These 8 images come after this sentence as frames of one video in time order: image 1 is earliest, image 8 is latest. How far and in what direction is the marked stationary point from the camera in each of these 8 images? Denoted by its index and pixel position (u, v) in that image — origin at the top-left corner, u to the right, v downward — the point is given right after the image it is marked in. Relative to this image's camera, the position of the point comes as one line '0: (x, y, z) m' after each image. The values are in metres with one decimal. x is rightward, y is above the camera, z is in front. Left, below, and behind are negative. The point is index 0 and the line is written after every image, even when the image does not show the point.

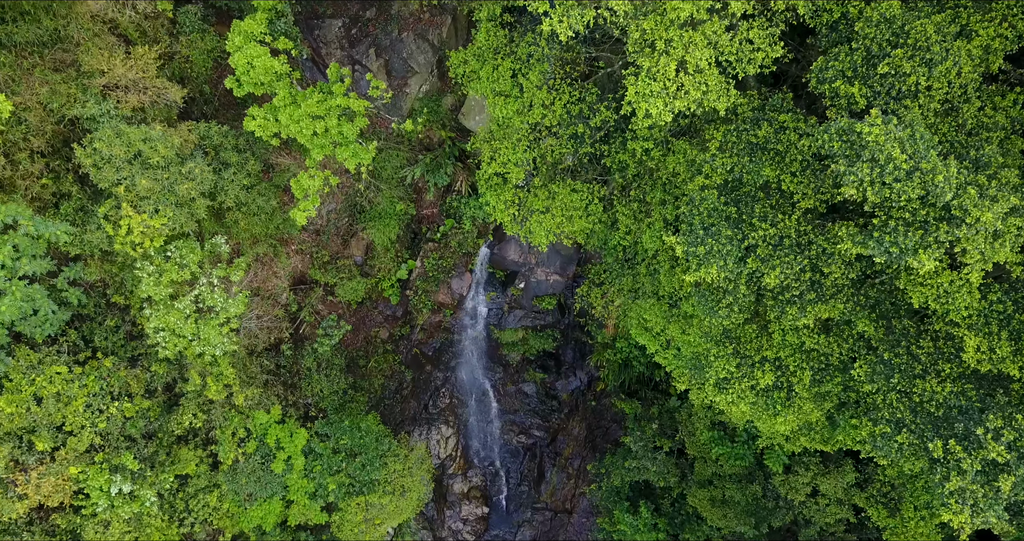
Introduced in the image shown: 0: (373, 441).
0: (-3.0, -3.7, +16.6) m
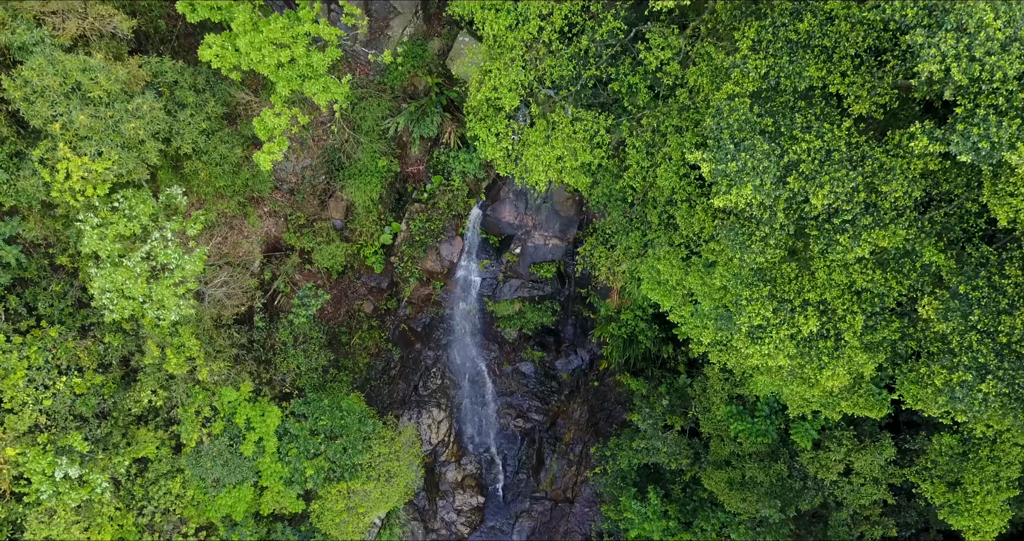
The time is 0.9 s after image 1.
0: (-3.1, -3.0, +15.1) m
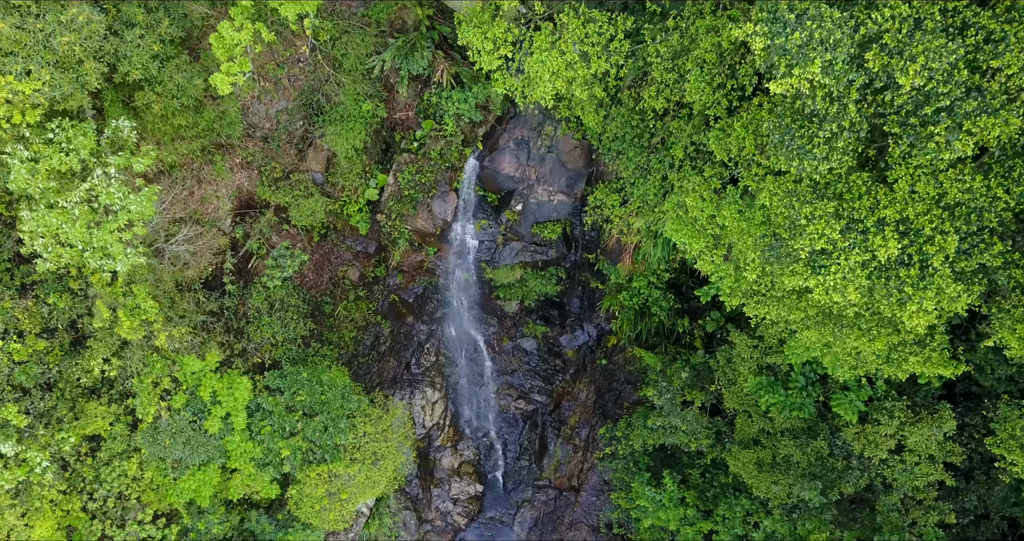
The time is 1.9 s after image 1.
0: (-3.1, -2.3, +13.5) m
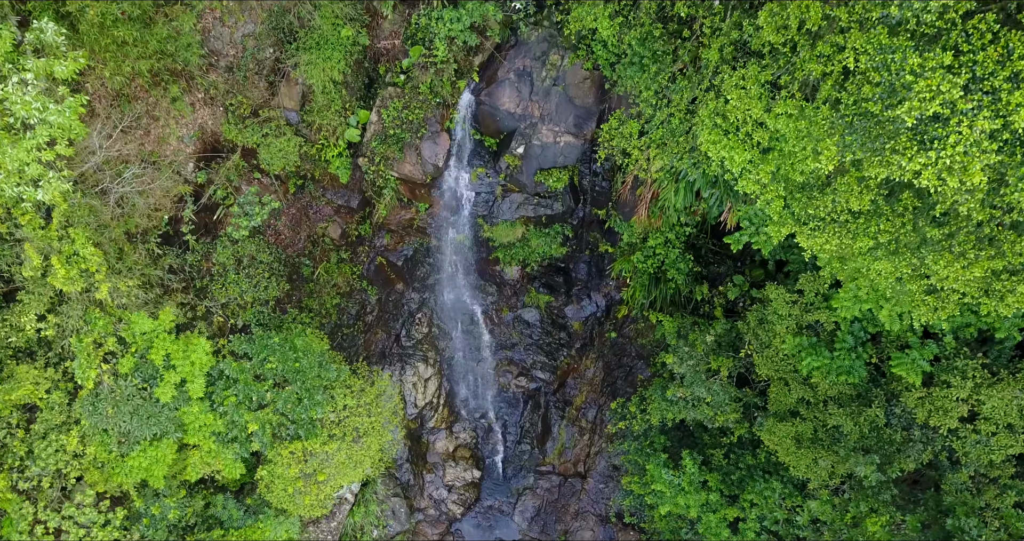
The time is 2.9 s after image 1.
0: (-3.1, -1.5, +11.9) m
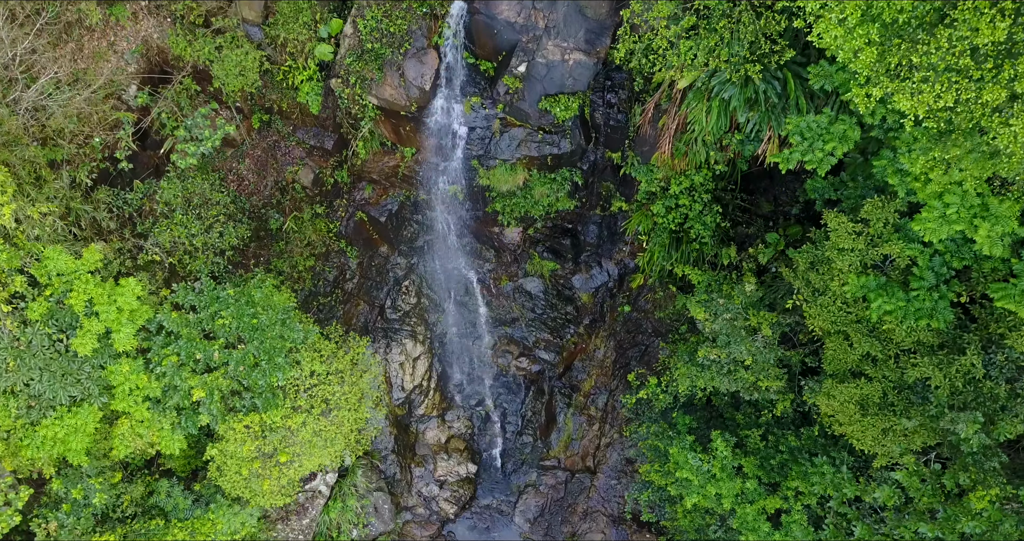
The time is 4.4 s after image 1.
0: (-3.1, -0.7, +10.0) m
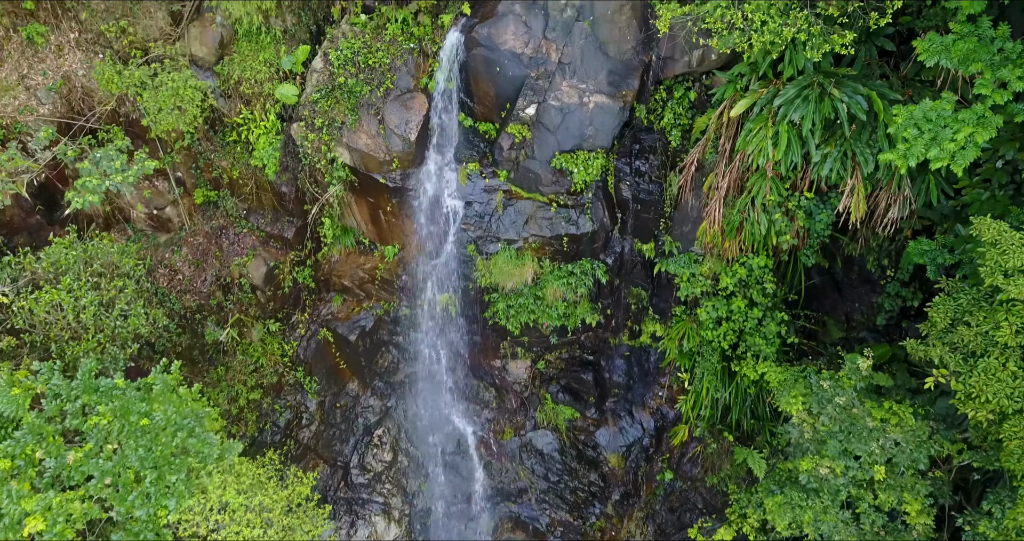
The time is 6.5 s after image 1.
0: (-3.0, -1.4, +6.9) m
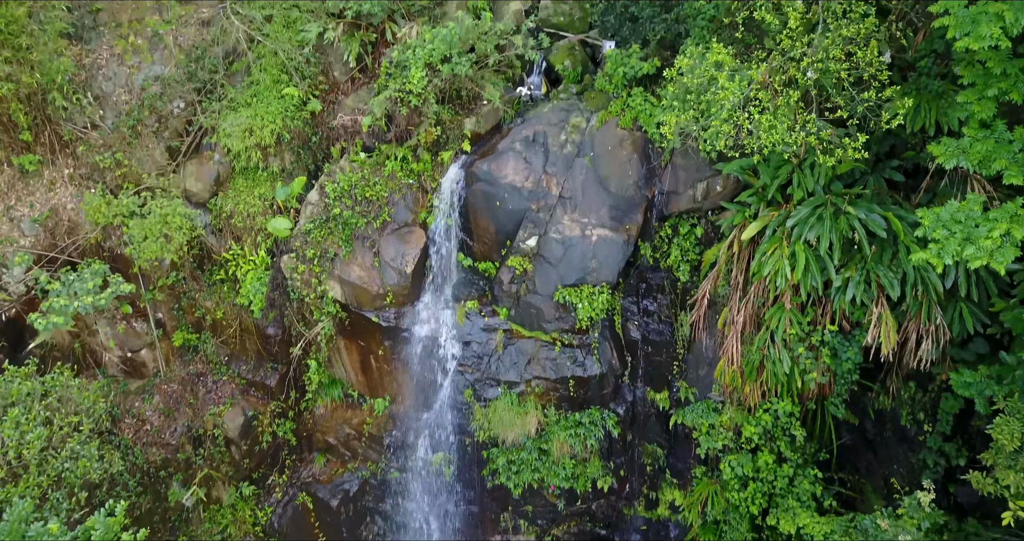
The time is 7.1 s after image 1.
0: (-3.0, -2.4, +5.7) m
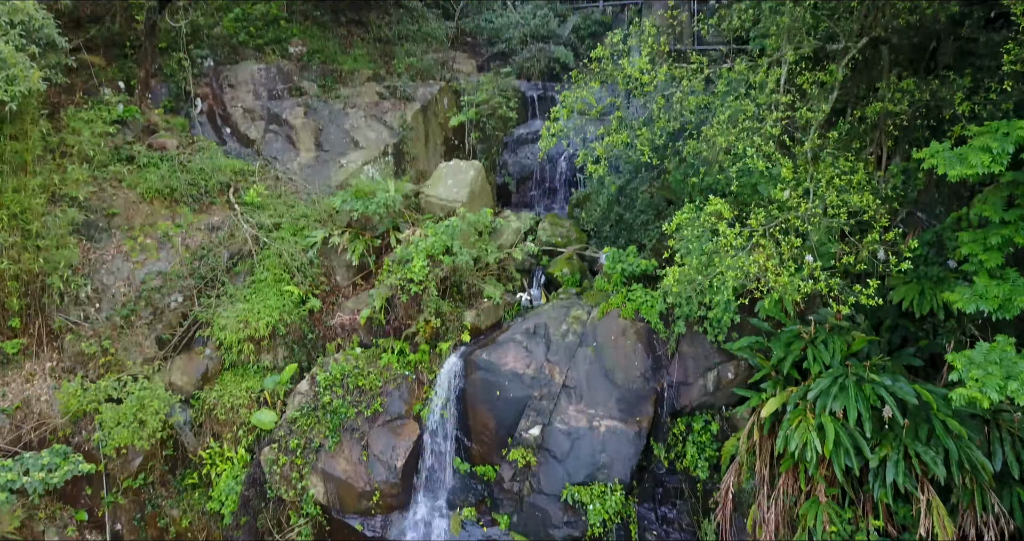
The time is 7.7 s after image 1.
0: (-3.0, -3.2, +4.3) m
